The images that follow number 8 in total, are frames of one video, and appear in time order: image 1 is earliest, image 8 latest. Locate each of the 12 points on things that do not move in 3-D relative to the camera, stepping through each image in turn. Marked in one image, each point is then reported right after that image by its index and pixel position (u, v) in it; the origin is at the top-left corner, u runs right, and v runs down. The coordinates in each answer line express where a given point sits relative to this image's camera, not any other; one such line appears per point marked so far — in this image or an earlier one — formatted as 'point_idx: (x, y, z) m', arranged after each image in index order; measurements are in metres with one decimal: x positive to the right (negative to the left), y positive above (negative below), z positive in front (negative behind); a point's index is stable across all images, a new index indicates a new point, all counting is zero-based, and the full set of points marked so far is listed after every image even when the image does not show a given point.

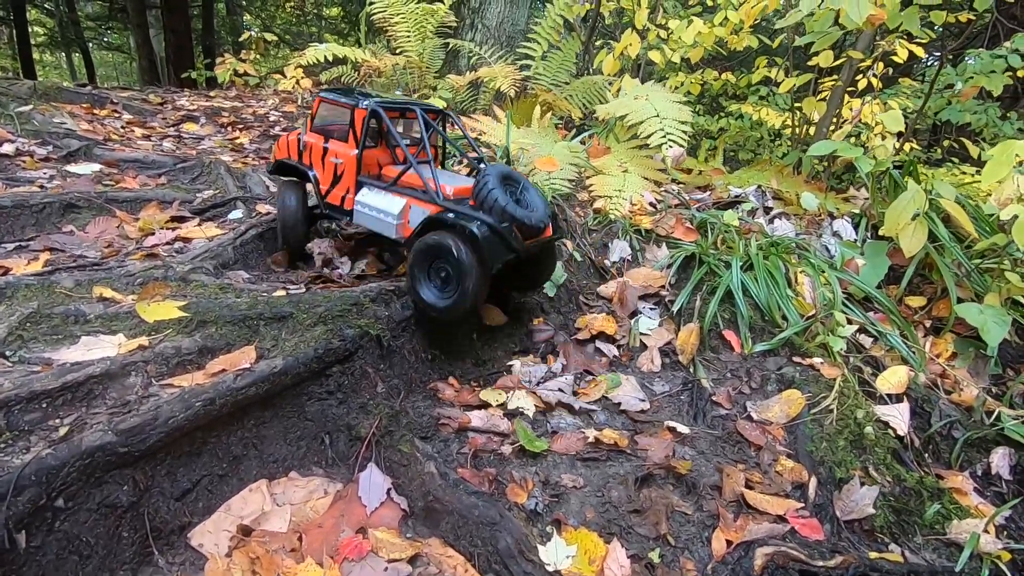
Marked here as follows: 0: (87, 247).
0: (-2.5, +0.2, +3.2) m
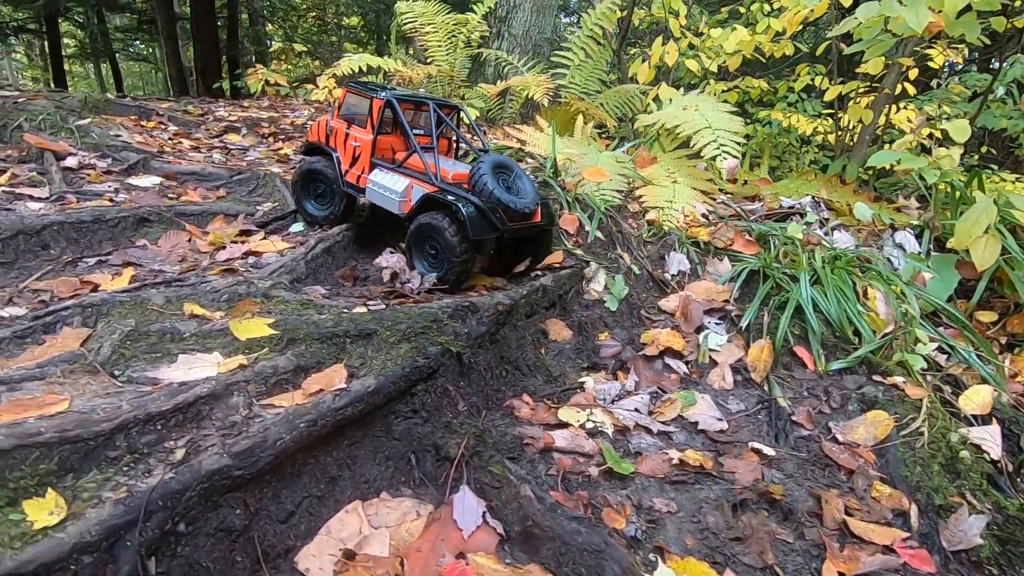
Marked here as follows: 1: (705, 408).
0: (-2.1, +0.2, +3.2) m
1: (+1.1, -0.7, +3.1) m
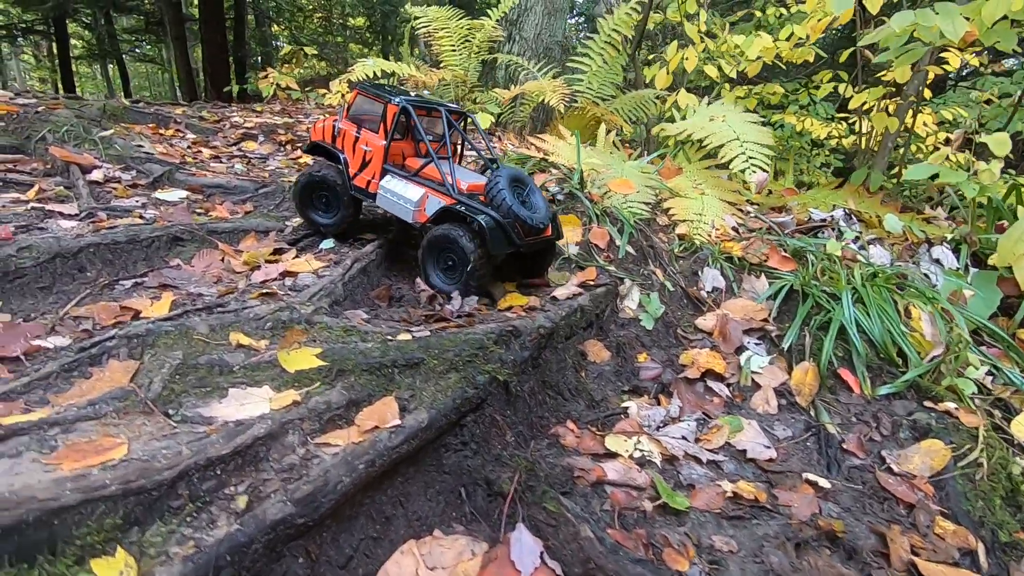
0: (-1.8, 0.0, +3.2) m
1: (+1.4, -0.8, +3.1) m
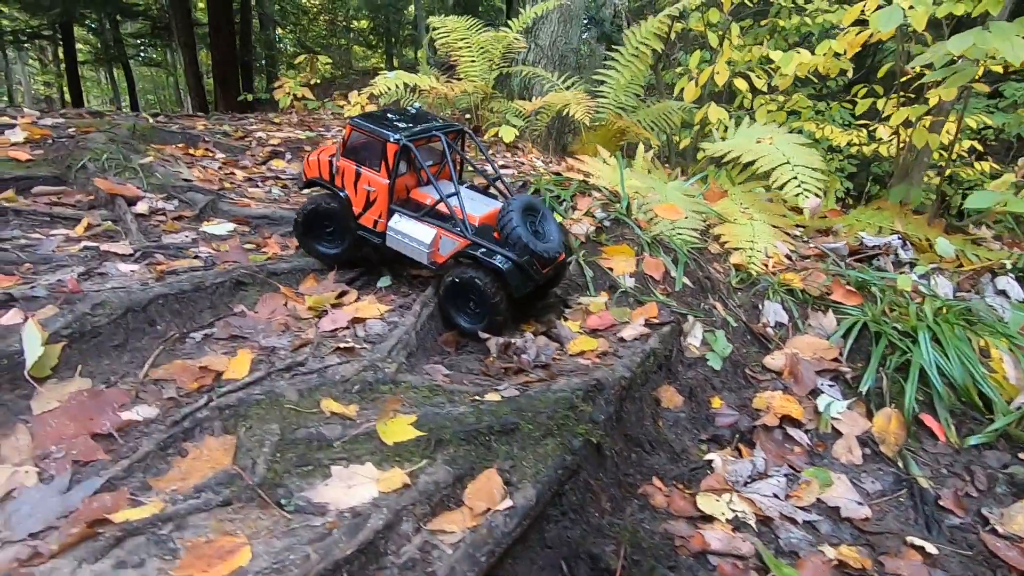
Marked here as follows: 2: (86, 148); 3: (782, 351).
0: (-1.4, -0.3, +3.1) m
1: (+1.8, -1.1, +2.9) m
2: (-4.2, +1.4, +5.2) m
3: (+2.0, -0.5, +3.9) m
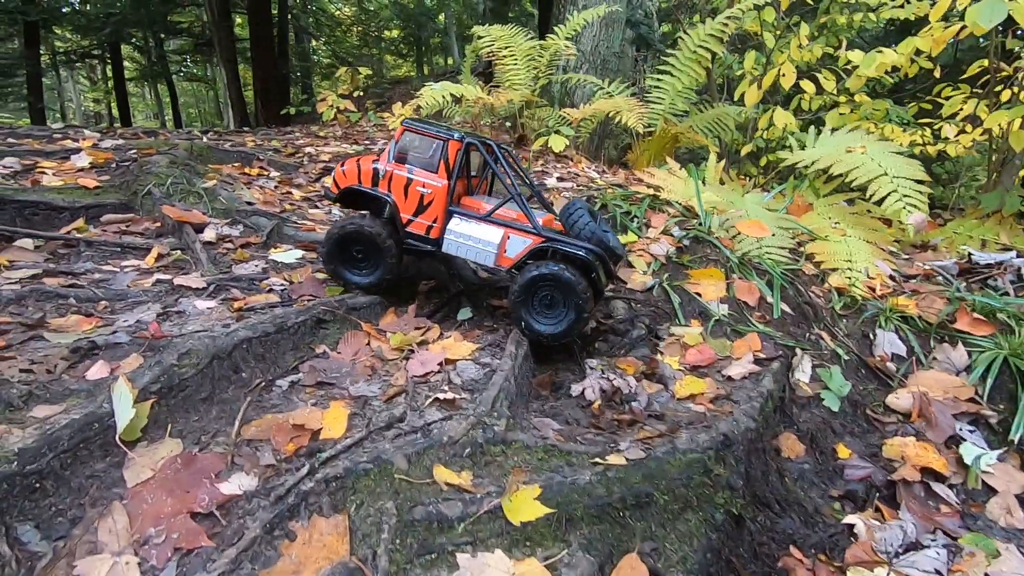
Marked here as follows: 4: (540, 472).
0: (-0.8, -0.5, +2.8) m
1: (+2.4, -1.3, +2.5) m
2: (-3.5, +1.1, +5.2) m
3: (+2.6, -0.7, +3.5) m
4: (+0.1, -0.7, +2.2) m
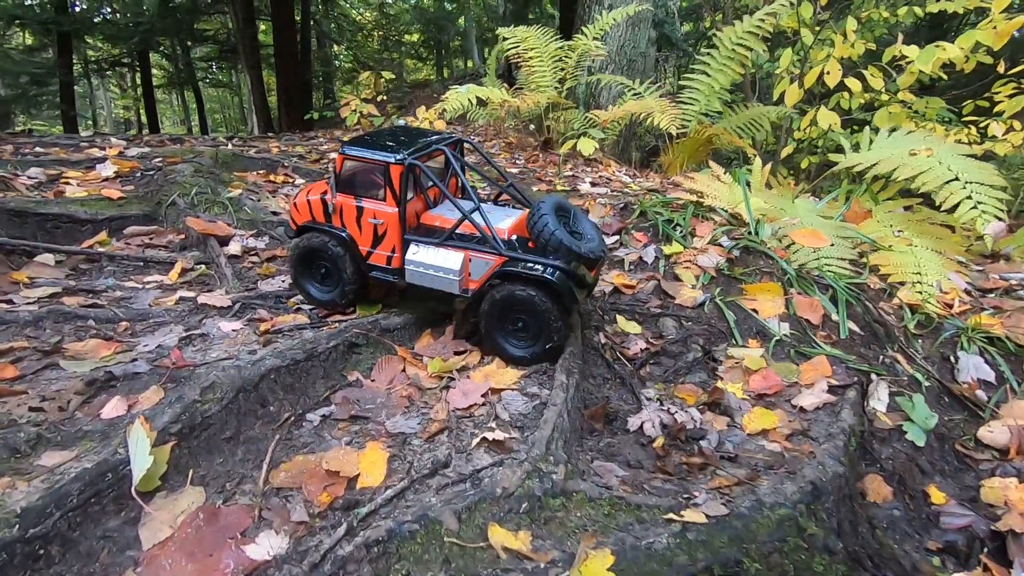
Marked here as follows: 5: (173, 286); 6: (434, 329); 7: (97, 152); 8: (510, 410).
0: (-0.6, -0.6, +2.6) m
1: (+2.6, -1.4, +2.2) m
2: (-3.2, +1.0, +5.0) m
3: (+2.9, -0.8, +3.1) m
4: (+0.3, -0.9, +1.9) m
5: (-2.3, 0.0, +3.7) m
6: (-0.5, -0.3, +3.3) m
7: (-5.7, +1.9, +7.4) m
8: (0.0, -0.6, +2.6) m
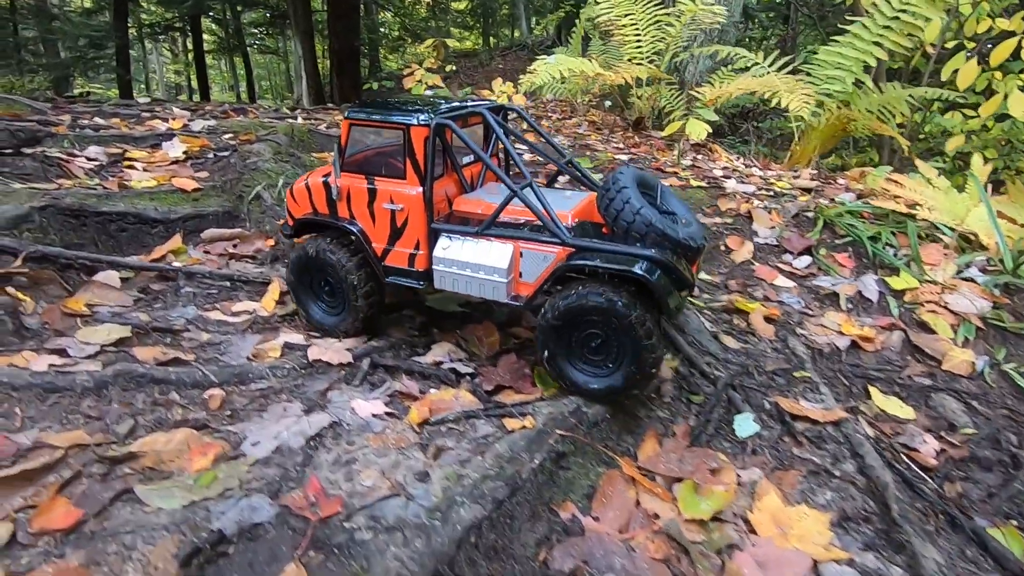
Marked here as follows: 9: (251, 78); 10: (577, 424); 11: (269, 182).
0: (+0.4, -0.9, +1.6) m
1: (+3.5, -1.9, +1.0) m
2: (-1.9, +0.9, +4.1) m
3: (+3.9, -1.2, +1.9) m
4: (+1.3, -1.2, +0.8) m
5: (-1.2, -0.2, +2.8) m
6: (+0.6, -0.5, +2.2) m
7: (-4.3, +2.0, +6.5) m
8: (+1.0, -0.9, +1.5) m
9: (-8.2, +6.9, +17.7) m
10: (+0.2, -0.5, +2.0) m
11: (-1.8, +0.8, +3.9) m
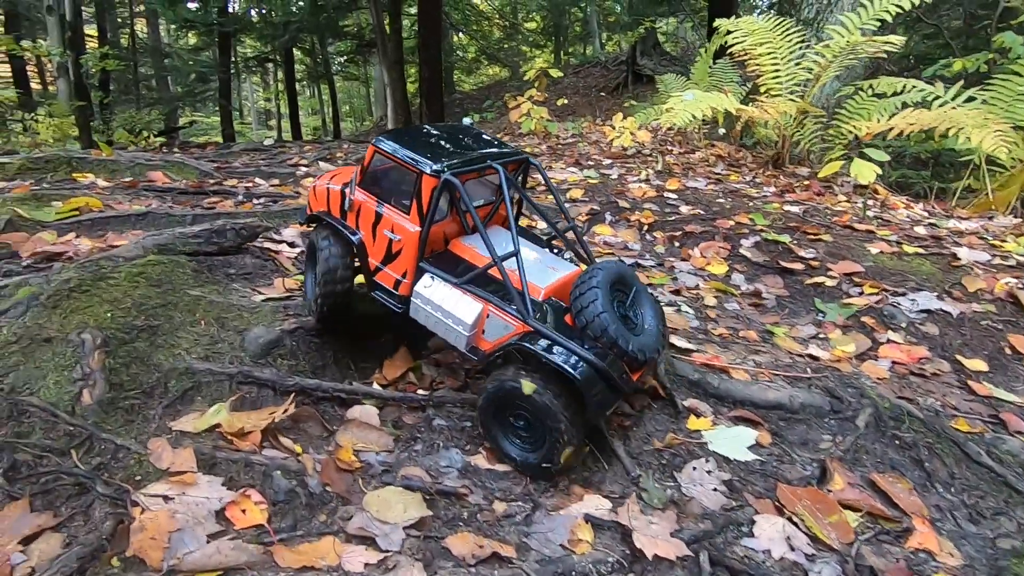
0: (+1.7, -1.6, +1.0) m
1: (+4.7, -2.5, 0.0) m
2: (-0.3, +0.2, +3.8) m
3: (+5.1, -1.9, +0.9) m
4: (+2.4, -1.9, +0.1) m
5: (+0.2, -0.8, +2.4) m
6: (+1.9, -1.2, +1.6) m
7: (-2.4, +1.3, +6.5) m
8: (+2.2, -1.6, +0.8) m
9: (-4.9, +5.9, +18.2) m
10: (+1.6, -1.2, +1.5) m
11: (-0.2, +0.1, +3.6) m
